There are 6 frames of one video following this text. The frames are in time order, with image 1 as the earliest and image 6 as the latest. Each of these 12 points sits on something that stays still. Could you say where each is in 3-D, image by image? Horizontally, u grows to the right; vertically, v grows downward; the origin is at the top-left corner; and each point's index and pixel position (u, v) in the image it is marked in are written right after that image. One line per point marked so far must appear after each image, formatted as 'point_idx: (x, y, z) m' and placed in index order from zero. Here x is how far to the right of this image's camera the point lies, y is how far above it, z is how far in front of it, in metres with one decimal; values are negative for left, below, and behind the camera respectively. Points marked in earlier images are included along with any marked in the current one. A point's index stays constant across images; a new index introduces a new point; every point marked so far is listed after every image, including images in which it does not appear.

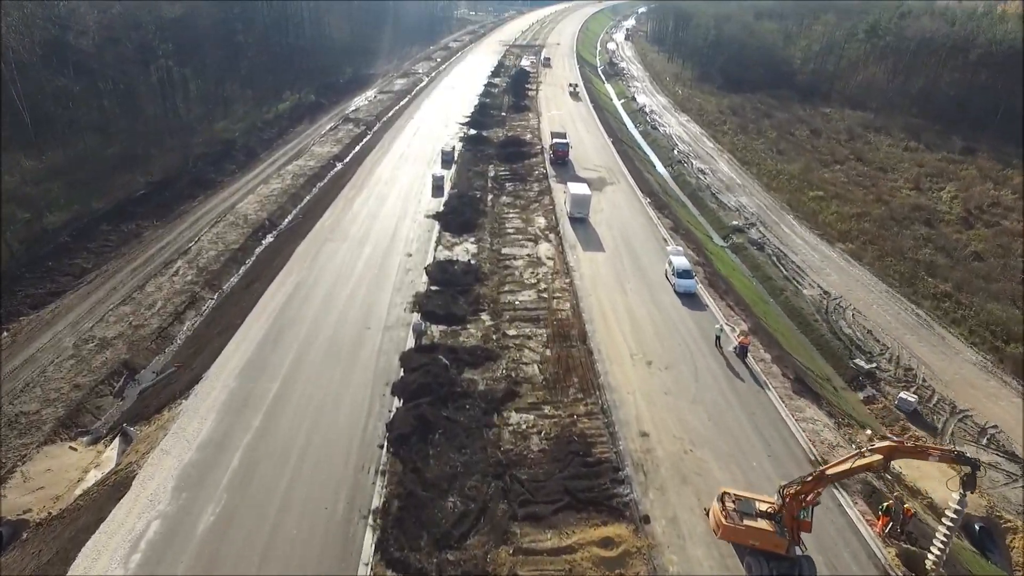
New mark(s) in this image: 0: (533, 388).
0: (+0.6, -2.7, +16.6) m
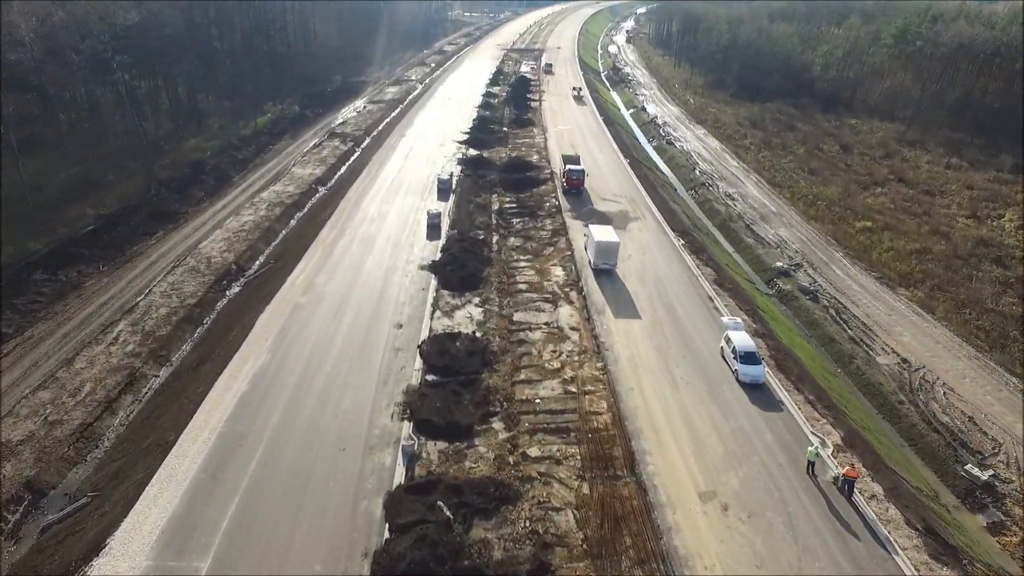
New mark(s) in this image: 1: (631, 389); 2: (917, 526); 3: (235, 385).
0: (+1.1, -5.2, +11.9) m
1: (+3.2, -2.7, +16.4) m
2: (+8.4, -5.0, +12.8) m
3: (-7.5, -2.7, +16.7) m
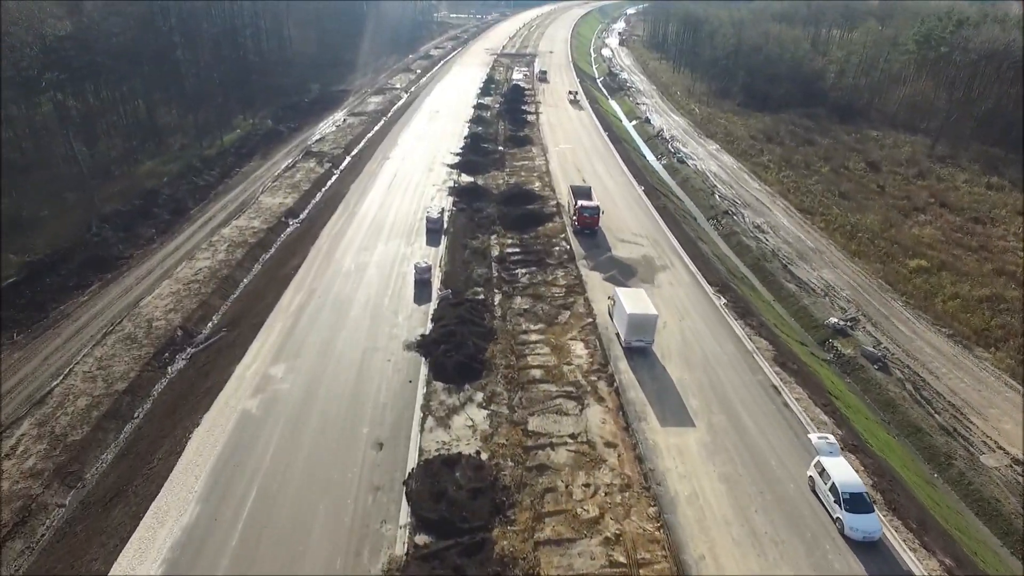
0: (+1.7, -7.7, +7.2) m
1: (+3.6, -5.2, +11.8) m
2: (+9.0, -7.4, +8.2) m
3: (-7.1, -5.3, +11.8) m
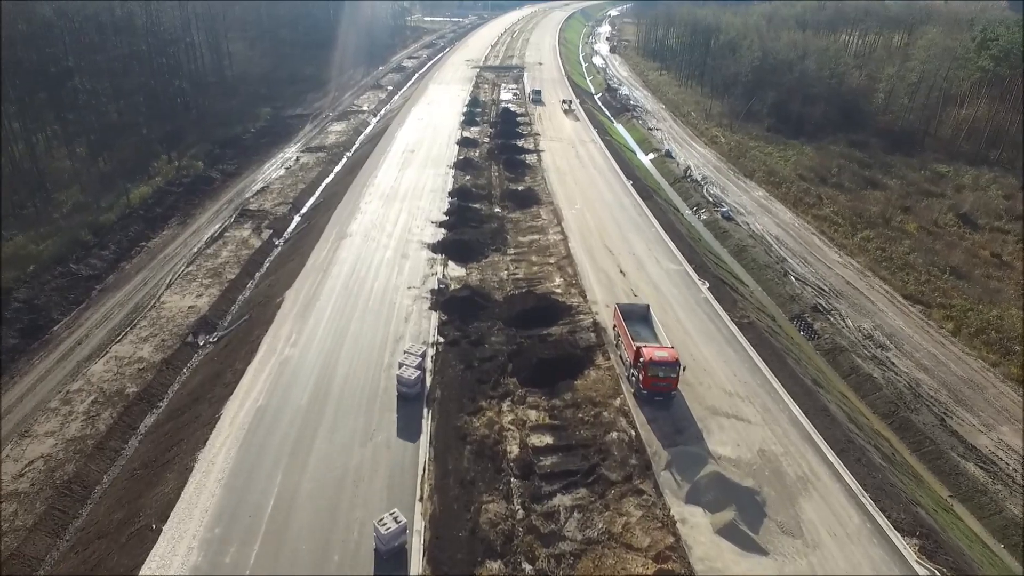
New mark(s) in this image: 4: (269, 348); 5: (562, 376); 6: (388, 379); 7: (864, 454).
0: (+3.3, -13.2, -3.0) m
1: (+5.0, -10.6, +1.7) m
2: (+10.5, -12.7, -1.6) m
3: (-5.7, -10.9, +1.4) m
4: (-7.8, -1.9, +19.5) m
5: (+1.5, -2.6, +18.0) m
6: (-3.6, -2.6, +17.7) m
7: (+8.9, -4.2, +15.4) m
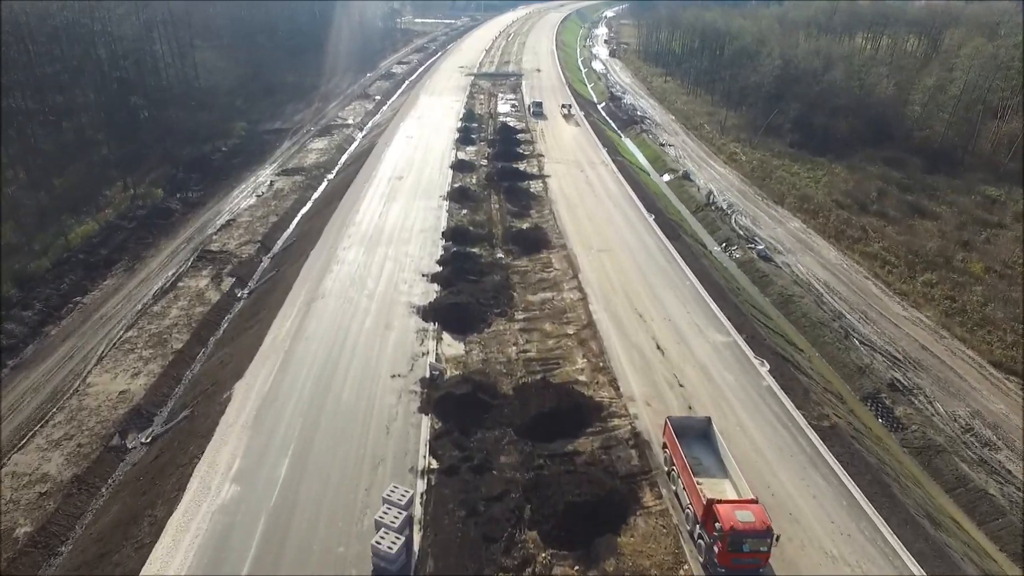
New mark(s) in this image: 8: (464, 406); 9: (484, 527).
0: (+4.0, -15.7, -7.8) m
1: (+5.6, -13.2, -3.1) m
2: (+11.2, -15.2, -6.4) m
3: (-5.1, -13.6, -3.5) m
4: (-7.4, -4.6, +14.6) m
5: (+1.9, -5.1, +13.2) m
6: (-3.2, -5.2, +12.8) m
7: (+9.4, -6.8, +10.6) m
8: (-1.3, -3.3, +16.5) m
9: (-0.6, -5.1, +13.1) m
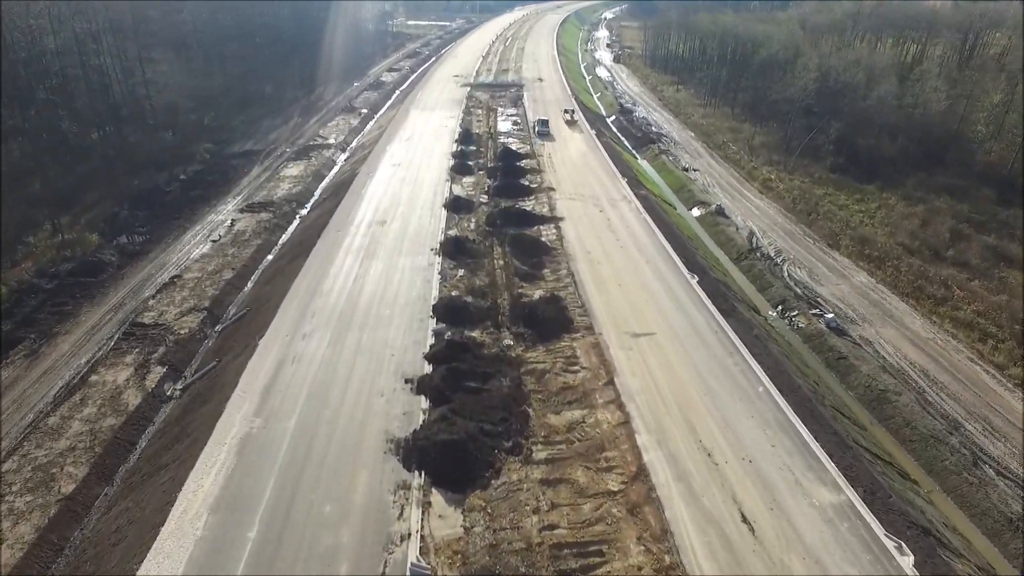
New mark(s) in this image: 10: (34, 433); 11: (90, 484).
0: (+4.6, -19.0, -13.9) m
1: (+6.2, -16.4, -9.3) m
2: (+11.8, -18.4, -12.5) m
3: (-4.5, -16.8, -9.7) m
4: (-6.9, -7.8, +8.3) m
5: (+2.4, -8.4, +7.0) m
6: (-2.7, -8.5, +6.6) m
7: (+9.9, -10.0, +4.5) m
8: (-0.9, -6.5, +10.3) m
9: (-0.1, -8.4, +6.9) m
10: (-14.6, -4.5, +18.7) m
11: (-11.7, -5.3, +16.9) m
